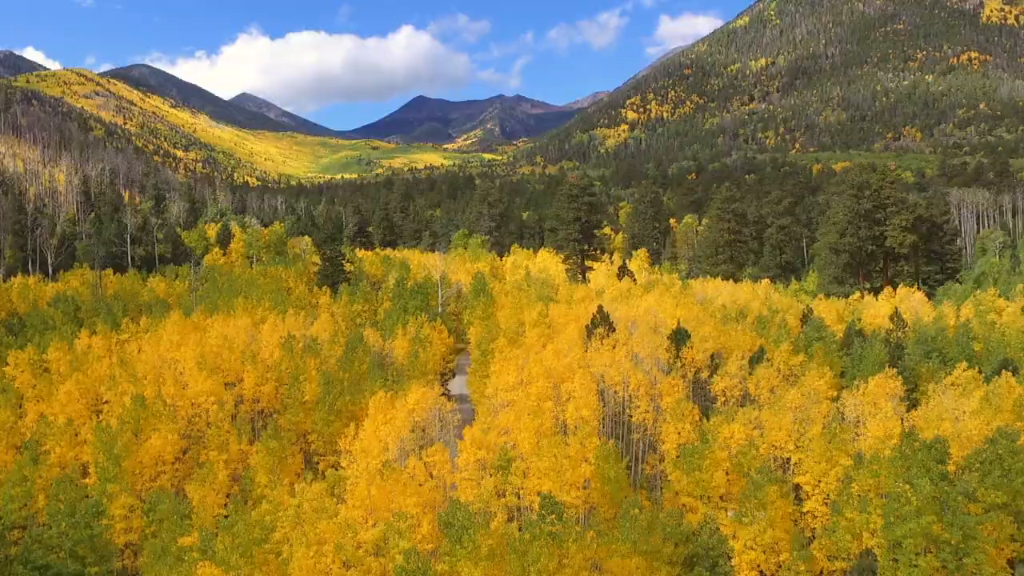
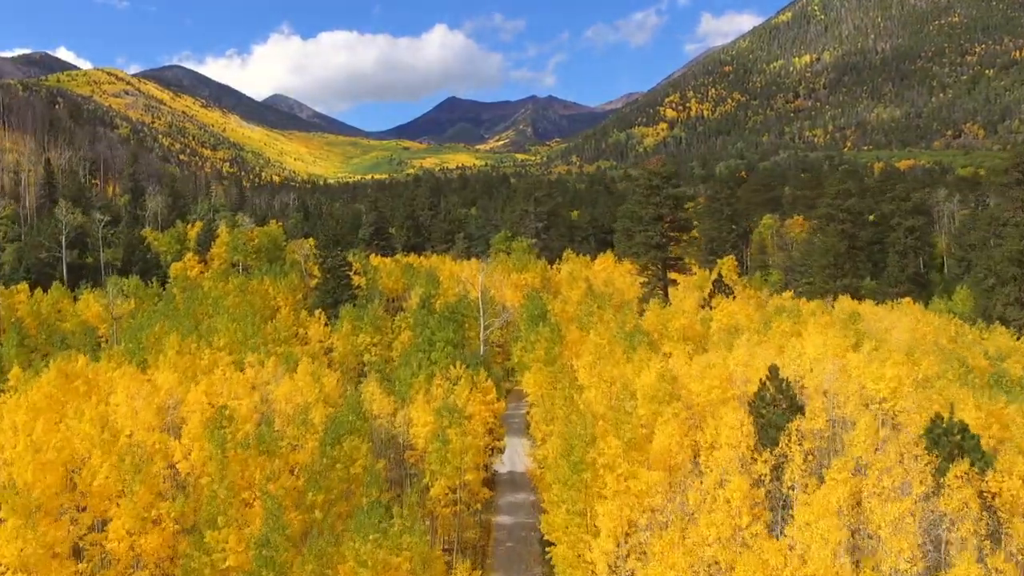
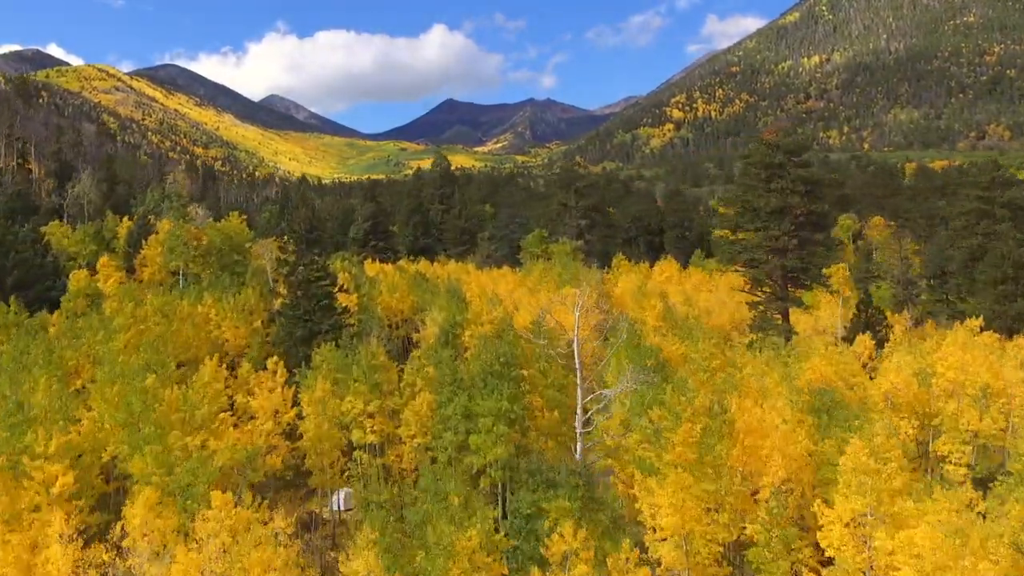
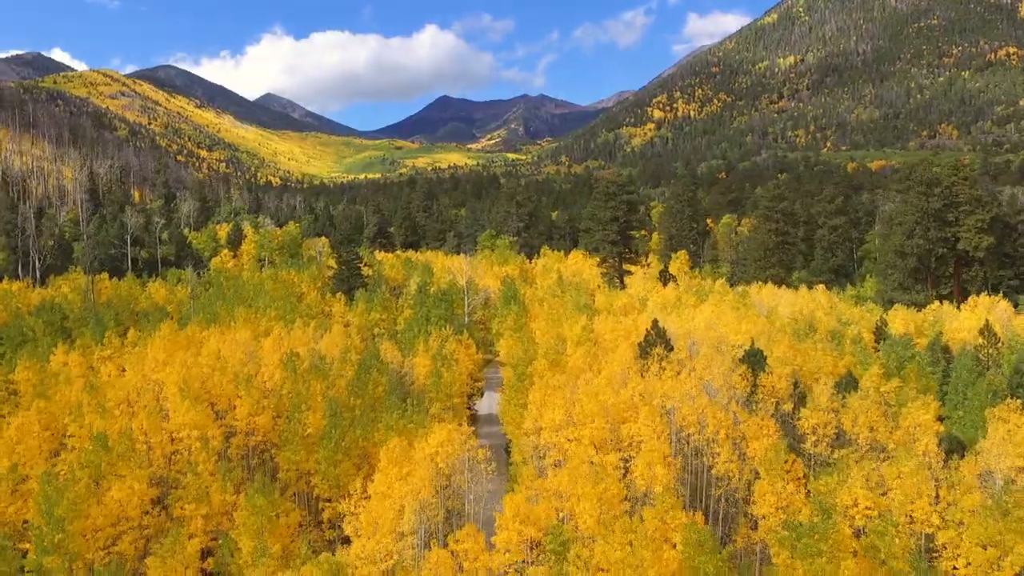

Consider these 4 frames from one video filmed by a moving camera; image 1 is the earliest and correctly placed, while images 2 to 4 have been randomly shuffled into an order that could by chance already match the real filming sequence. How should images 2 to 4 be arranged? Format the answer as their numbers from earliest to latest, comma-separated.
4, 2, 3
